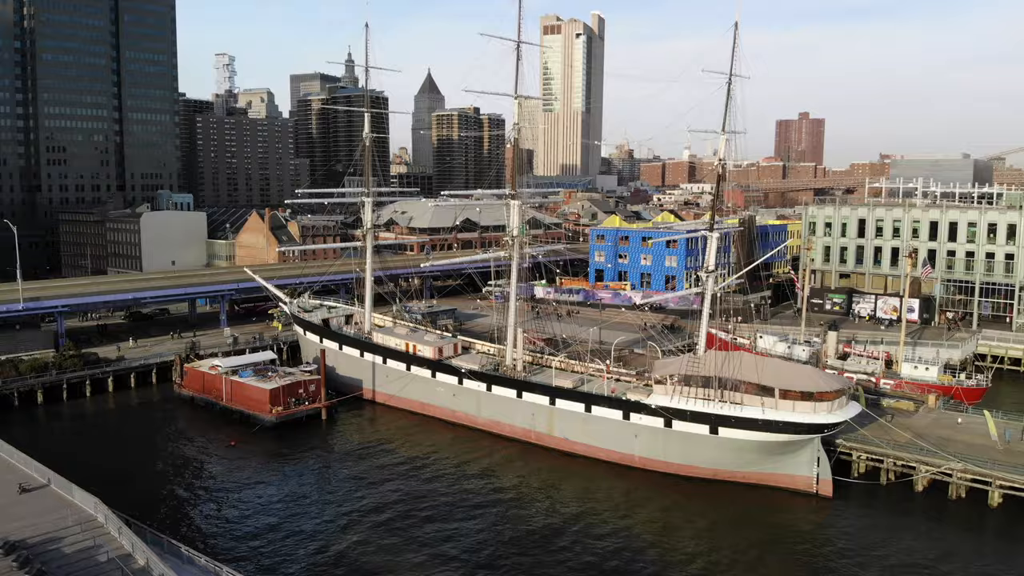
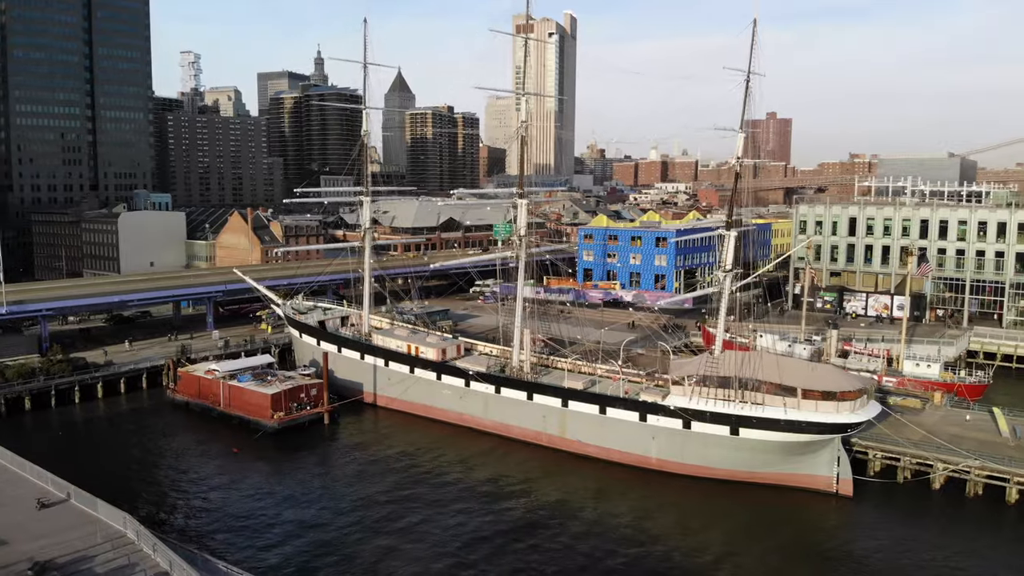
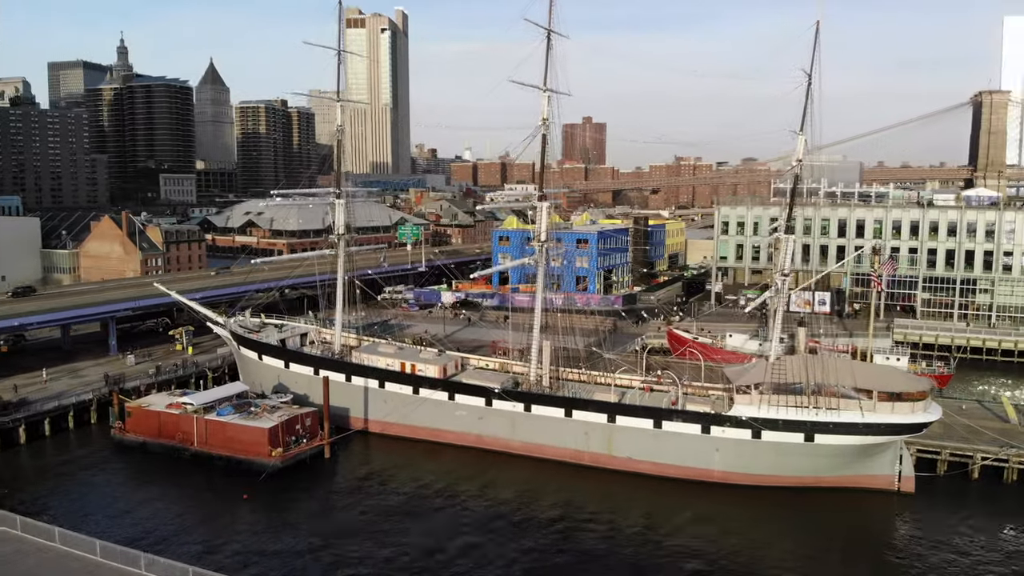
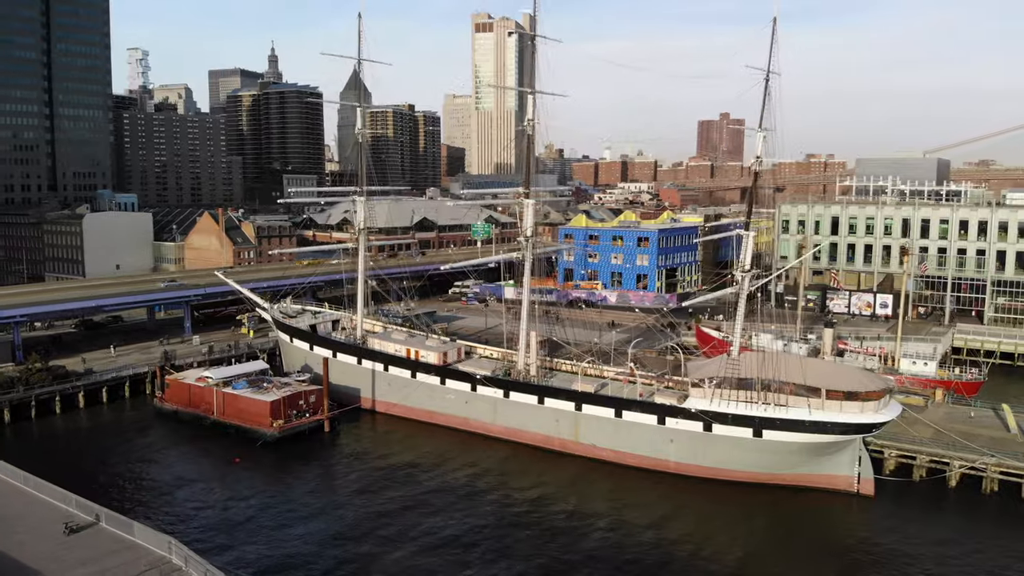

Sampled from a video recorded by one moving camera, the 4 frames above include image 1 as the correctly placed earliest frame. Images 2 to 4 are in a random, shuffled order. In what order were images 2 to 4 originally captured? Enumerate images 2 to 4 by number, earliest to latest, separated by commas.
2, 4, 3
